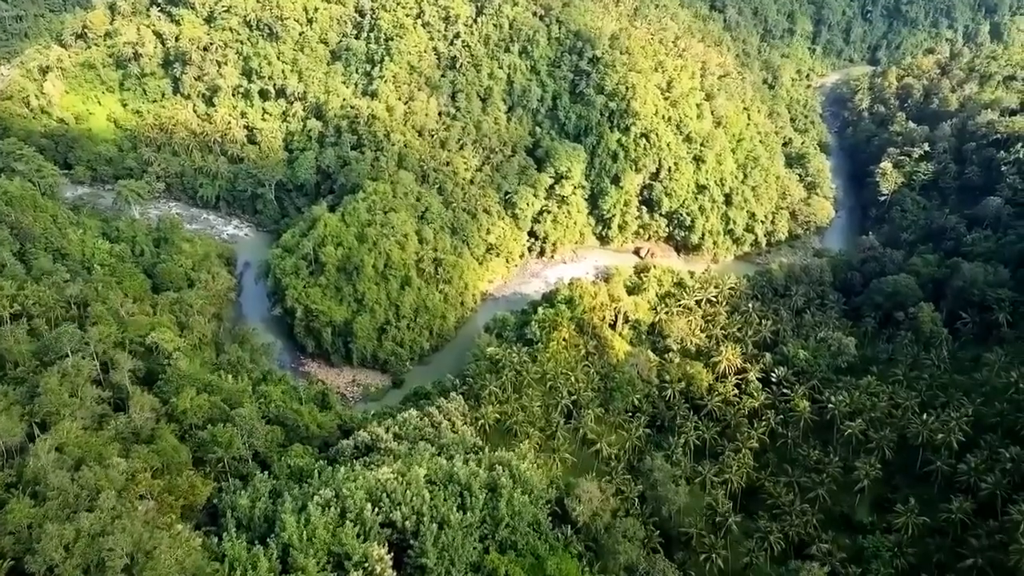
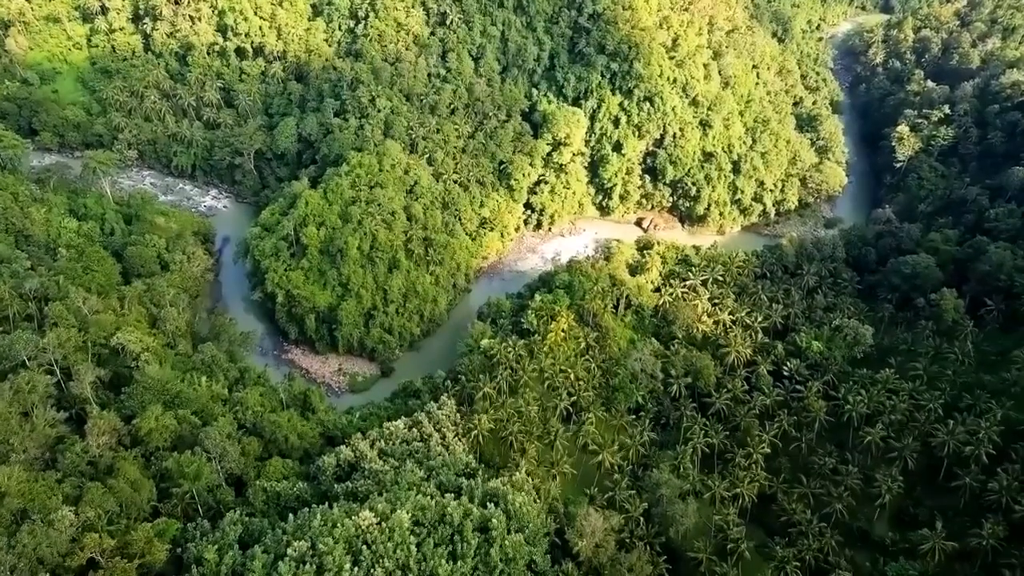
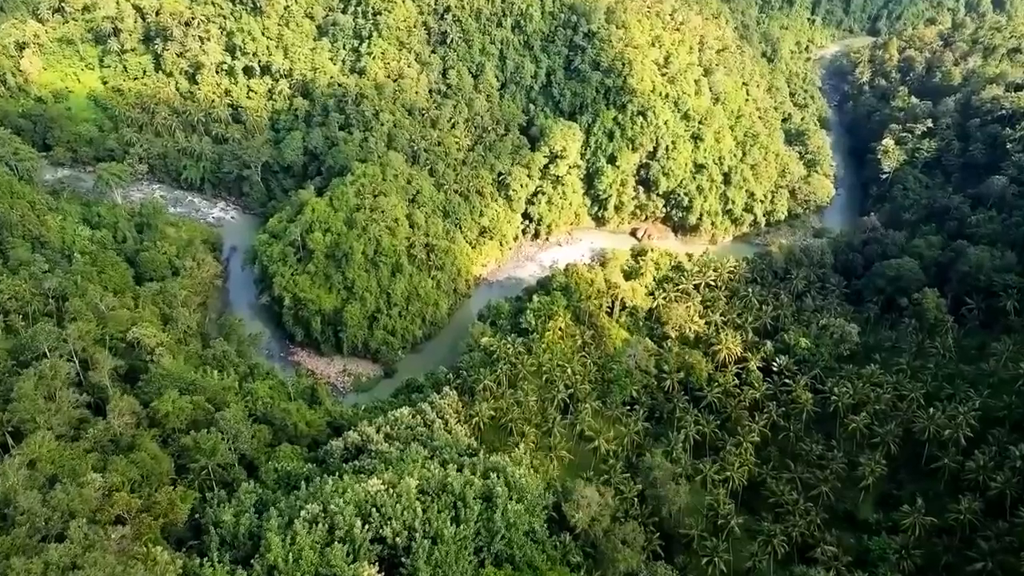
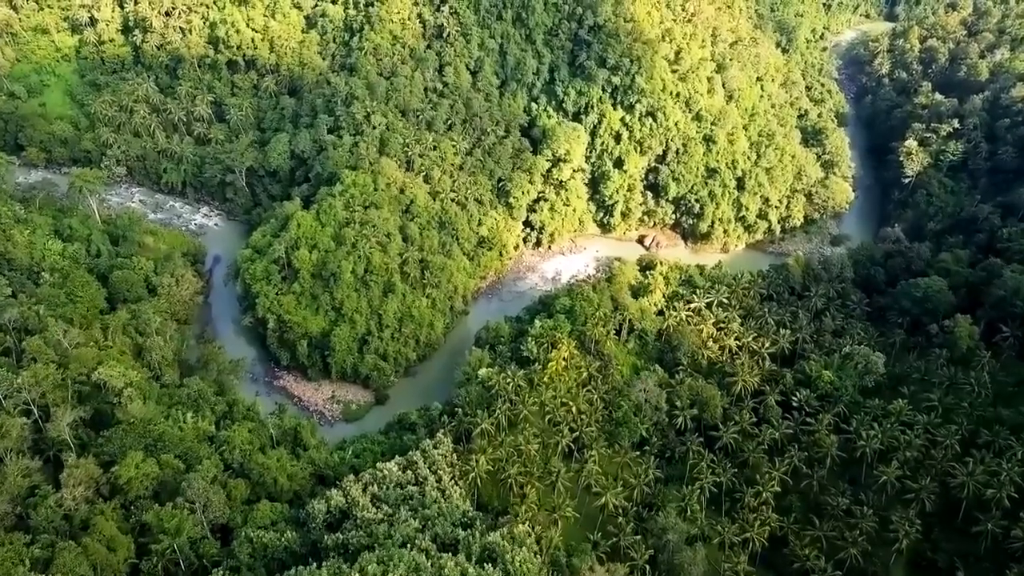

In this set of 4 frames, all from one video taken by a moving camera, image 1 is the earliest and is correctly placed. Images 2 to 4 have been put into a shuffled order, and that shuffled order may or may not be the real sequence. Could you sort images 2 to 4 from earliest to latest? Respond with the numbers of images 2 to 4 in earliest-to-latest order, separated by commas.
3, 2, 4
